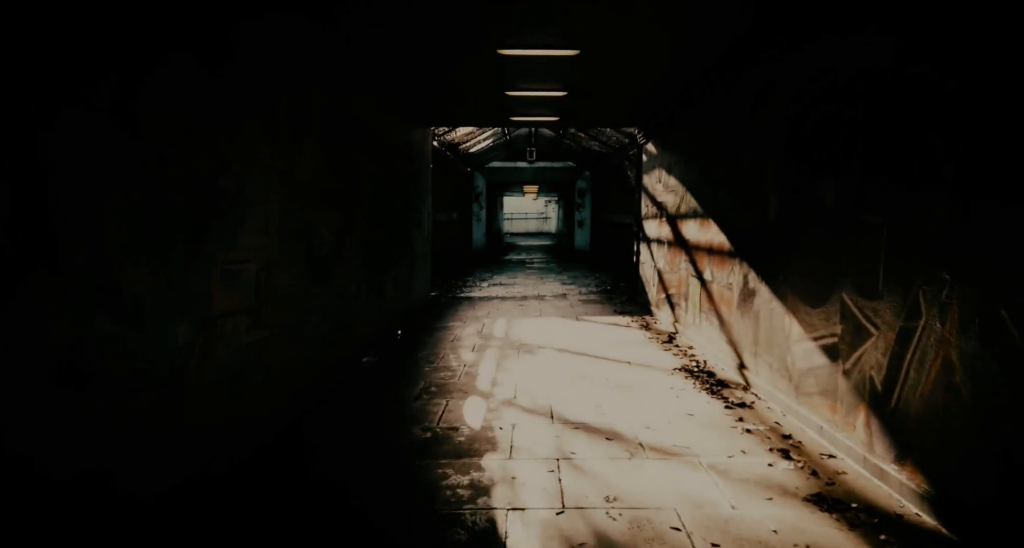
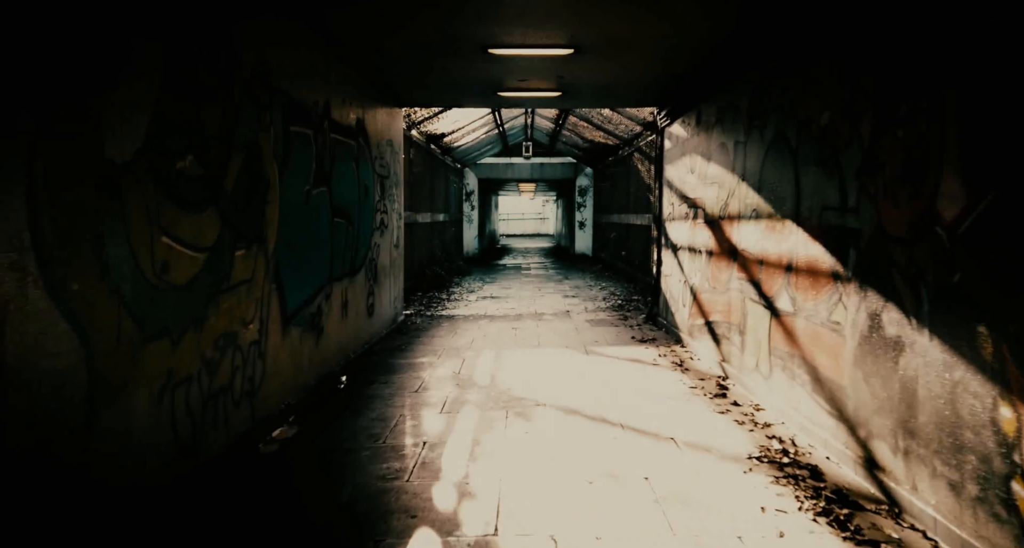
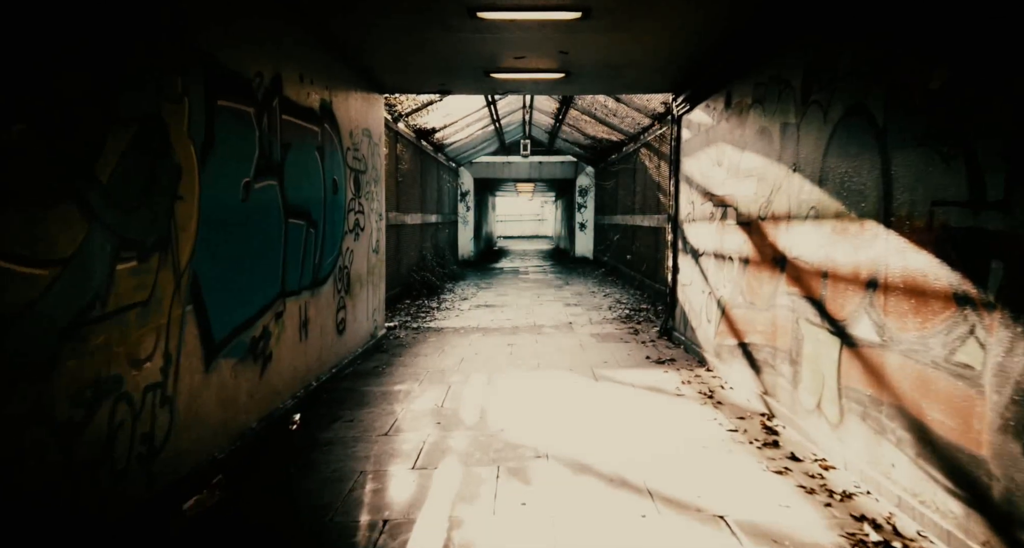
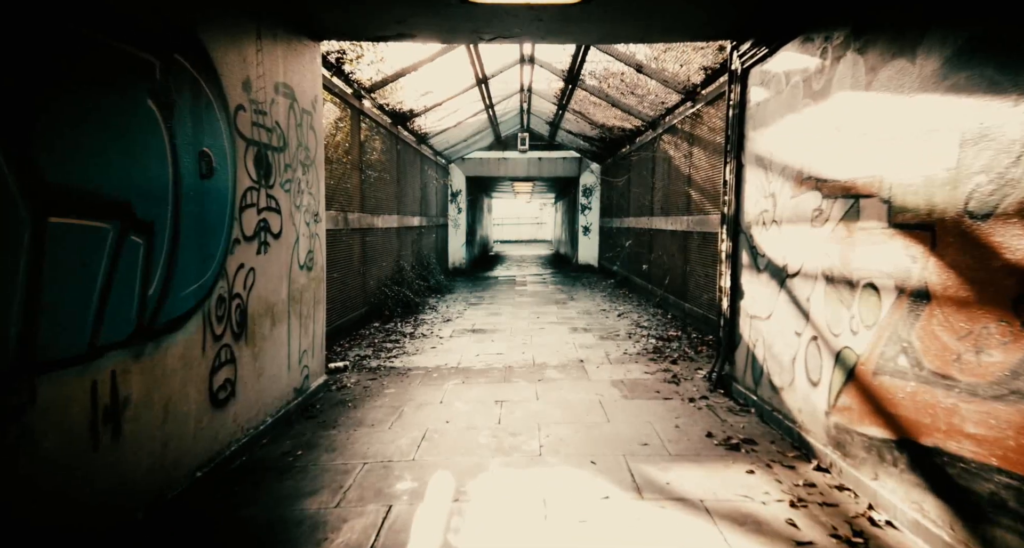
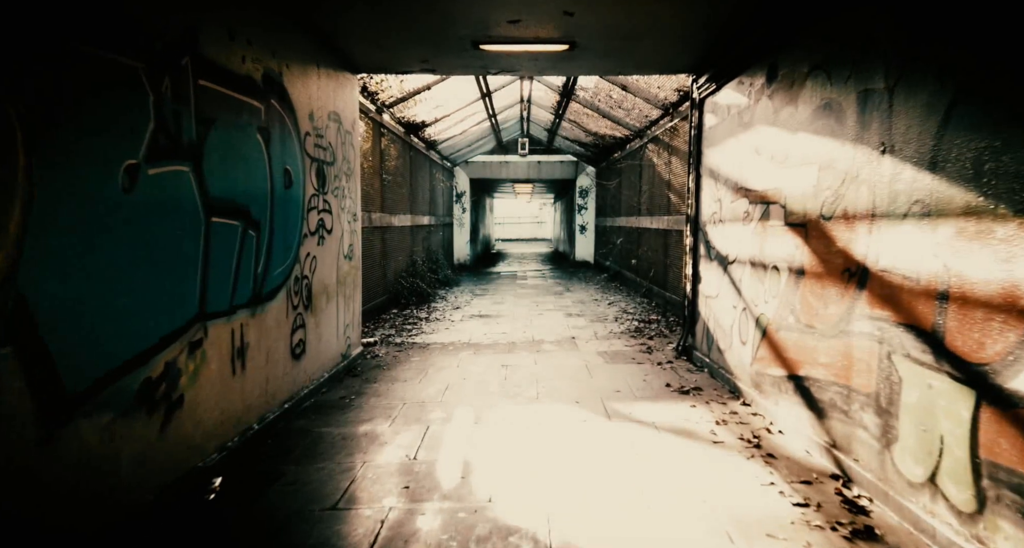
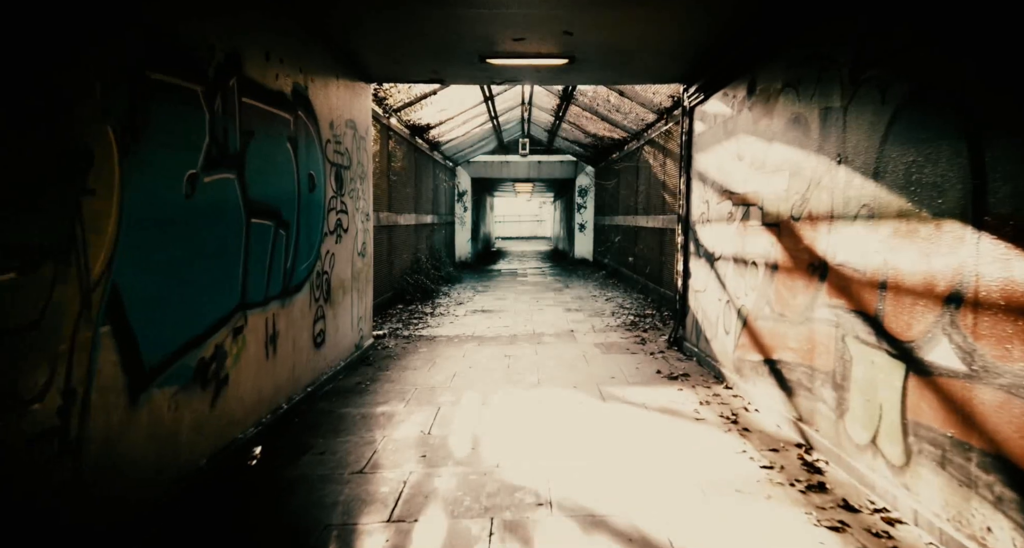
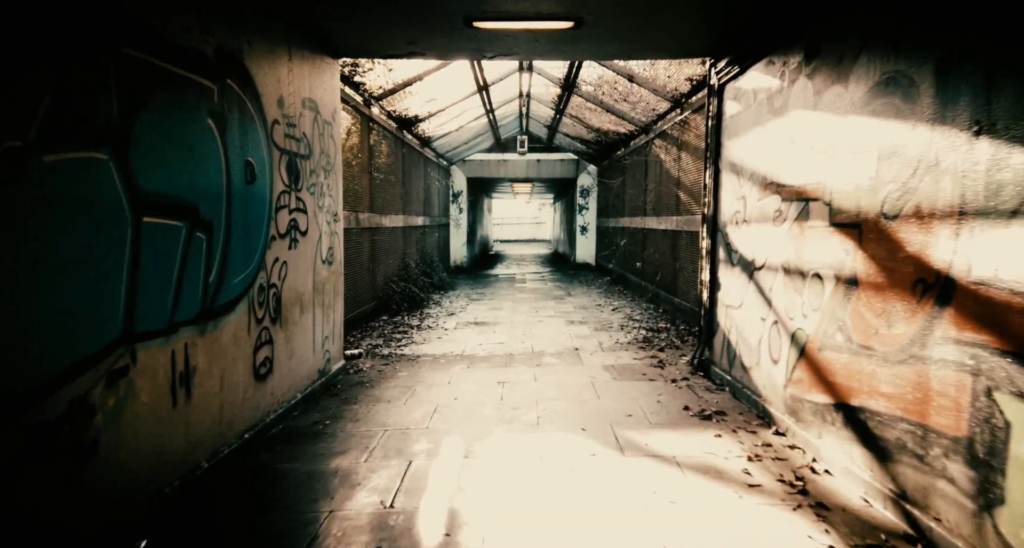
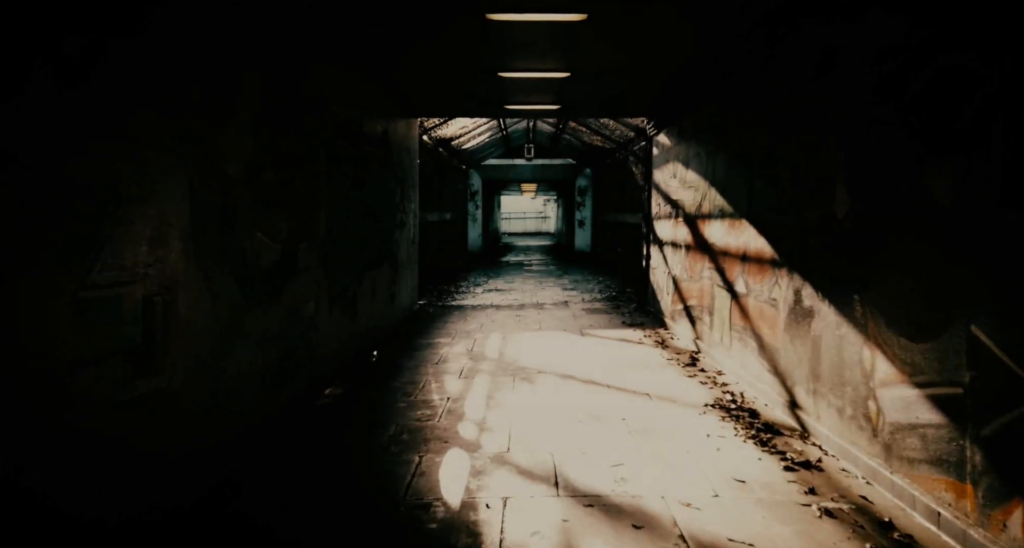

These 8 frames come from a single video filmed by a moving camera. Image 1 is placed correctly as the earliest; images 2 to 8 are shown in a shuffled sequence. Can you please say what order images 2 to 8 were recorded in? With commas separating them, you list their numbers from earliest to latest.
8, 2, 3, 6, 5, 7, 4
